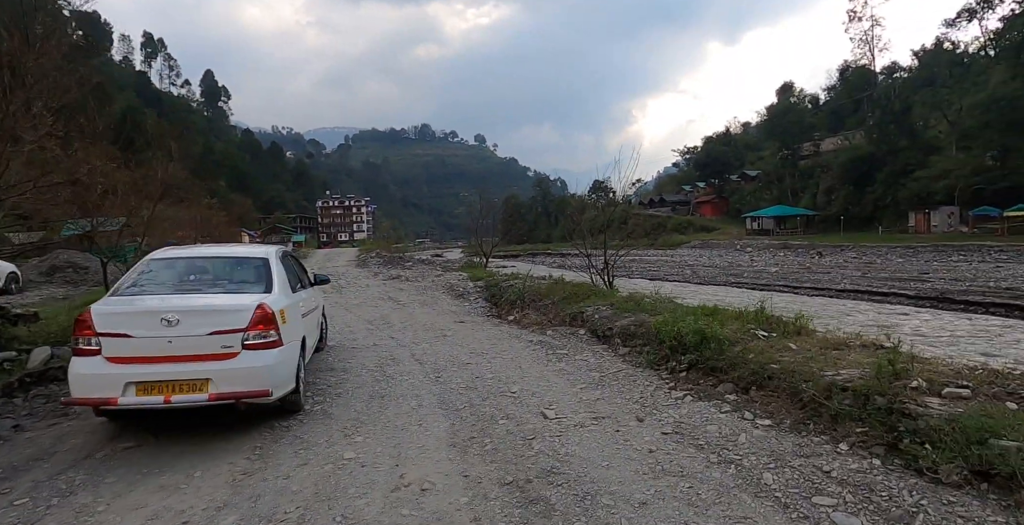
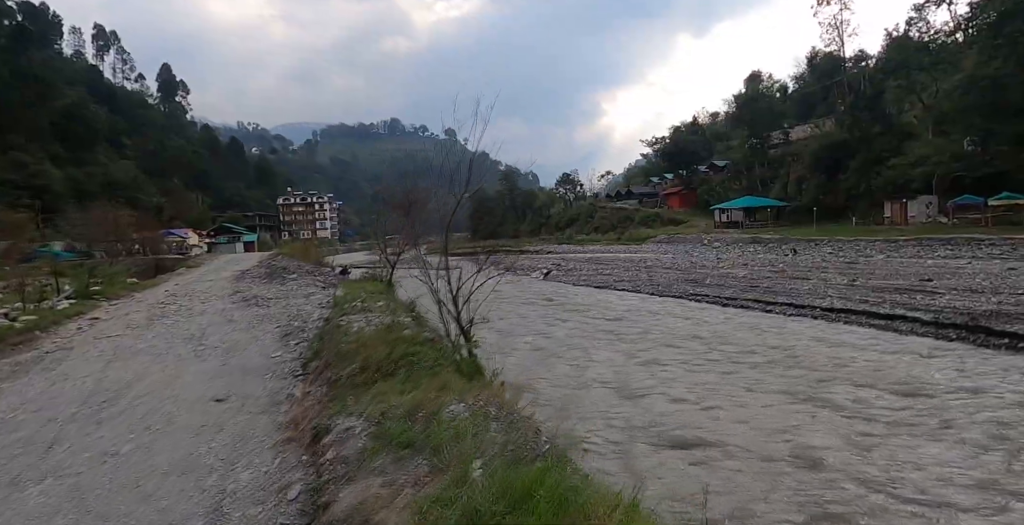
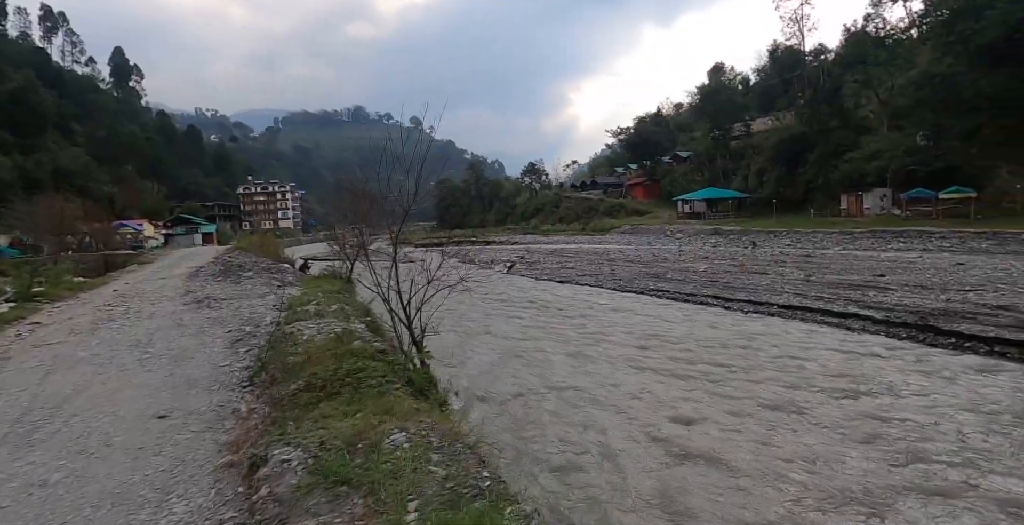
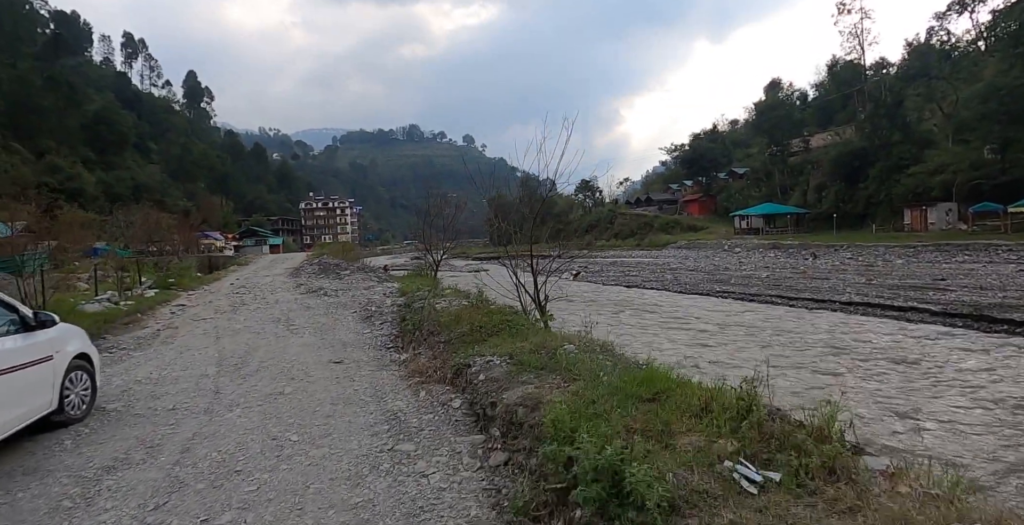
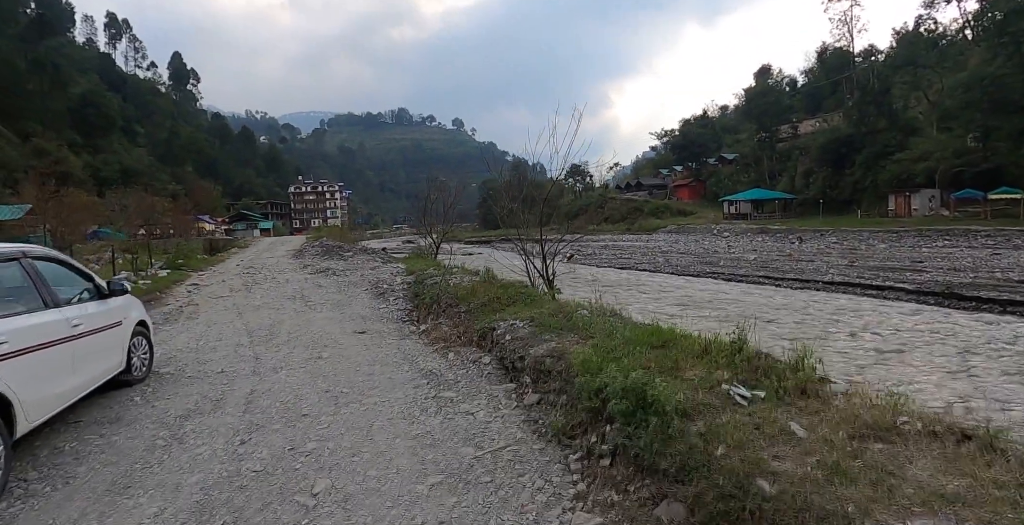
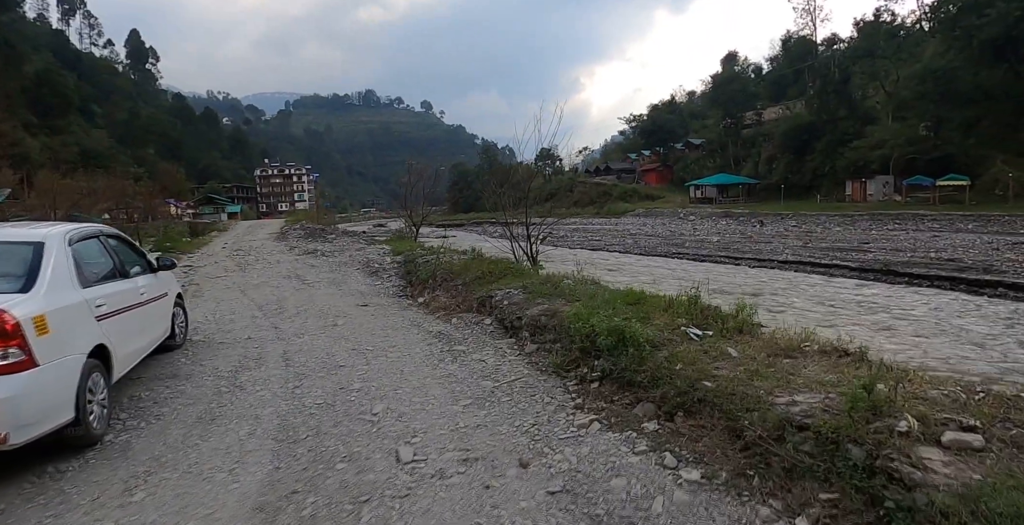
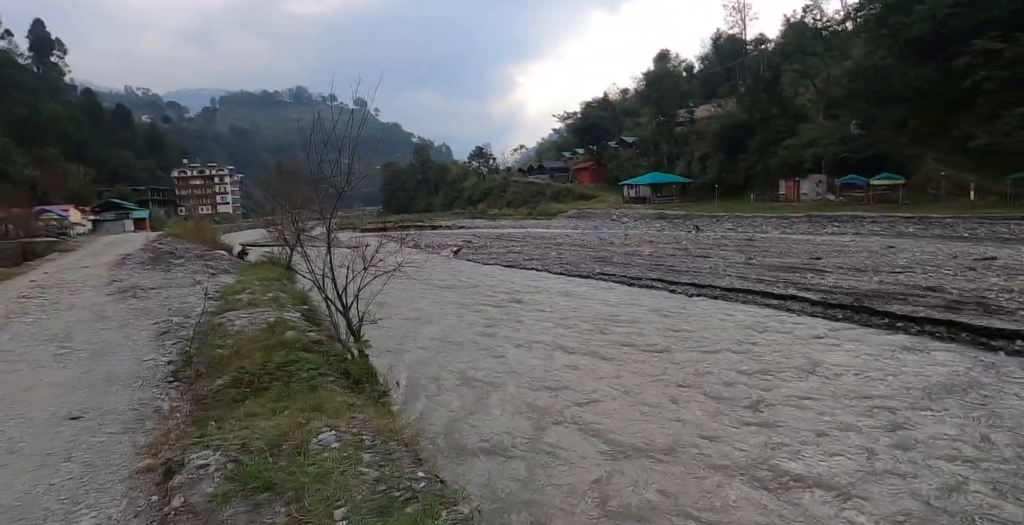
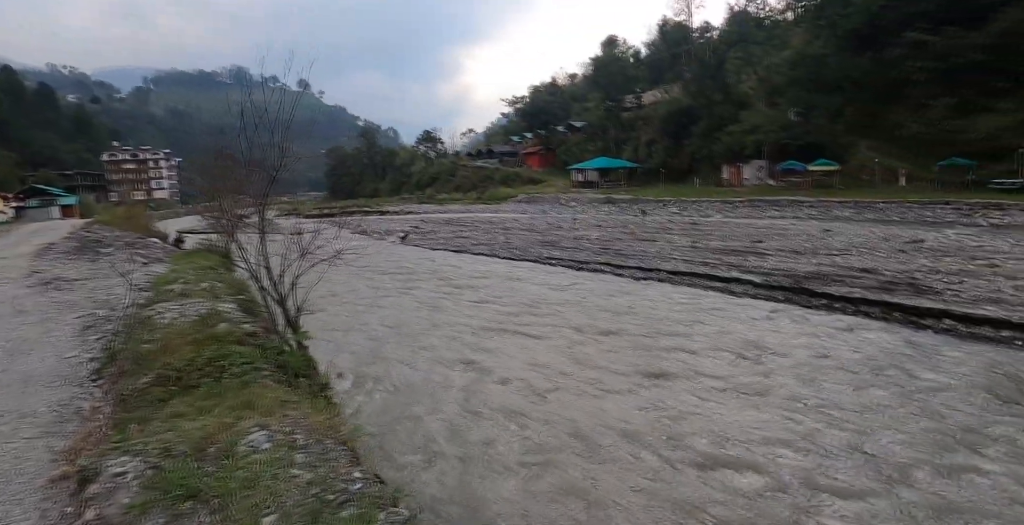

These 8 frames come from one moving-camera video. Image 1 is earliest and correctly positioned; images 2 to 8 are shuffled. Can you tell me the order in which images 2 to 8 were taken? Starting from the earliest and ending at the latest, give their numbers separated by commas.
6, 5, 4, 2, 3, 7, 8
